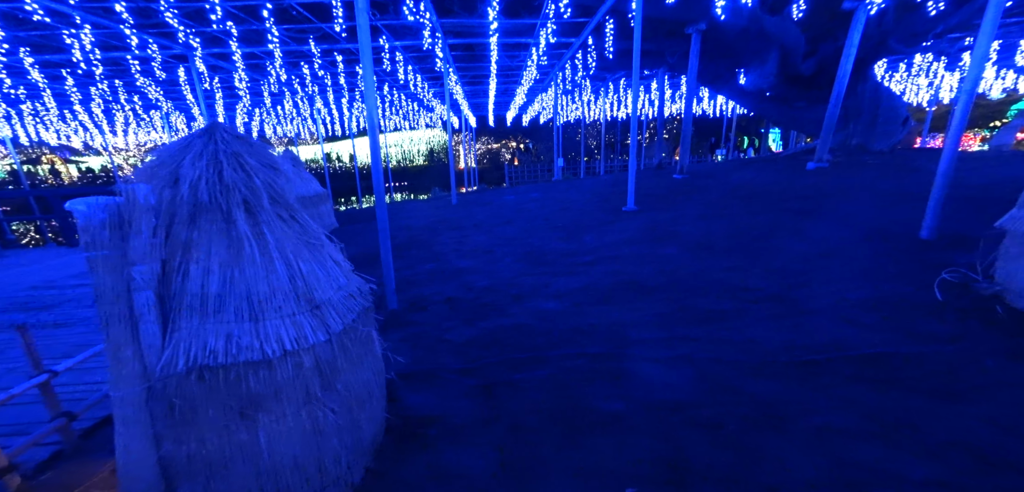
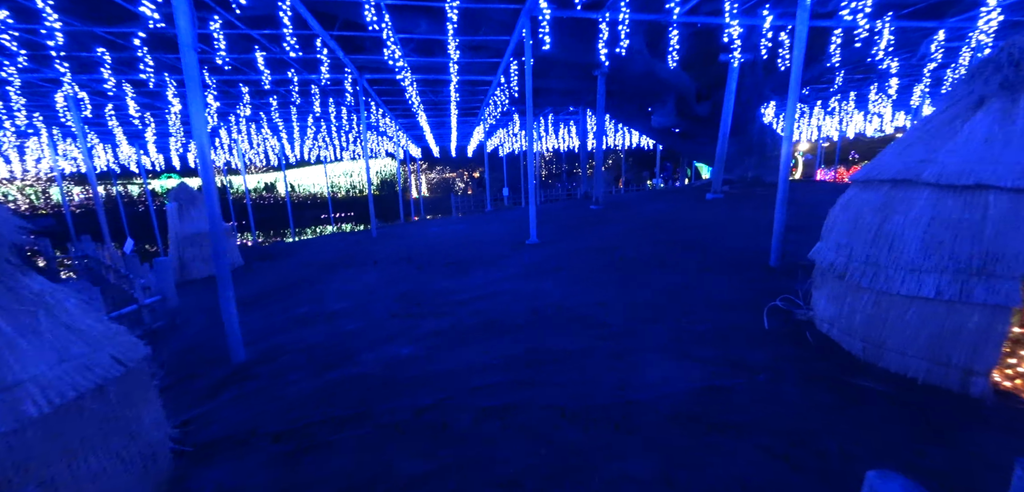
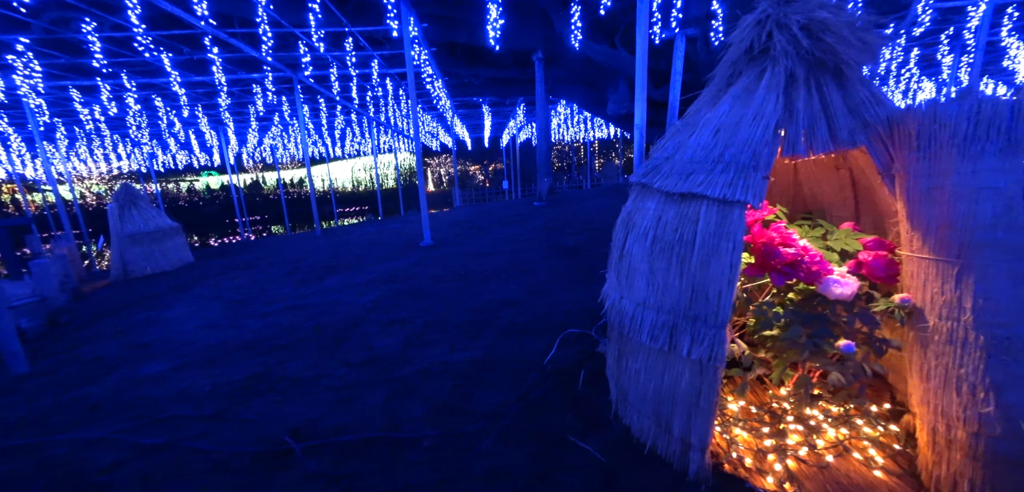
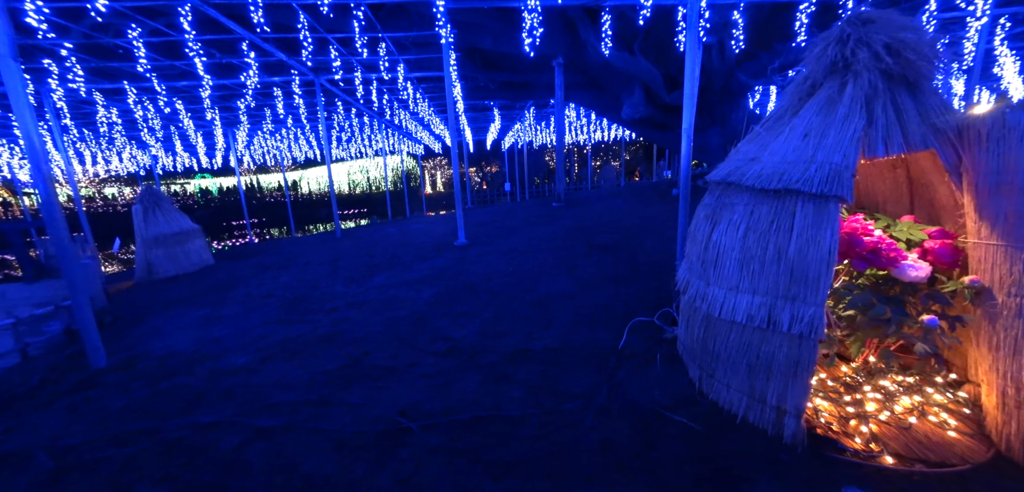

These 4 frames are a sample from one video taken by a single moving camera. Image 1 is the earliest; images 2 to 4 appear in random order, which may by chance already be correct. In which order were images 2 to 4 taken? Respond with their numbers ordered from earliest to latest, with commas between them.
2, 4, 3
